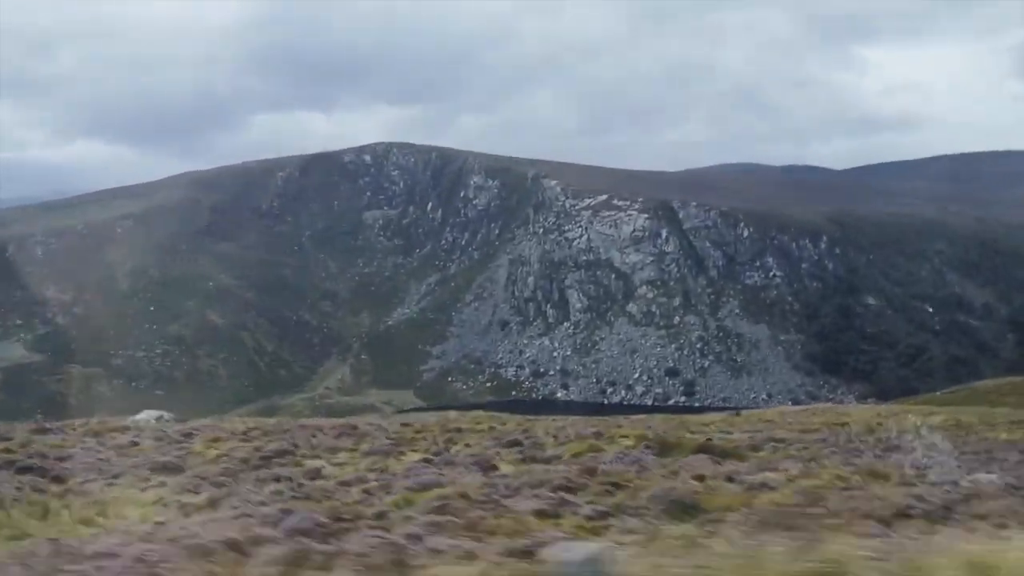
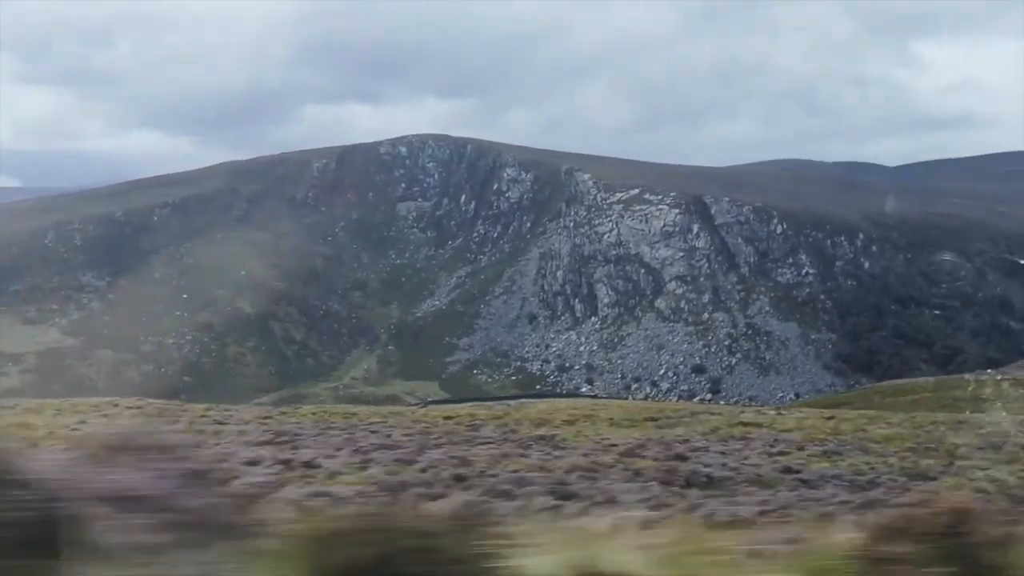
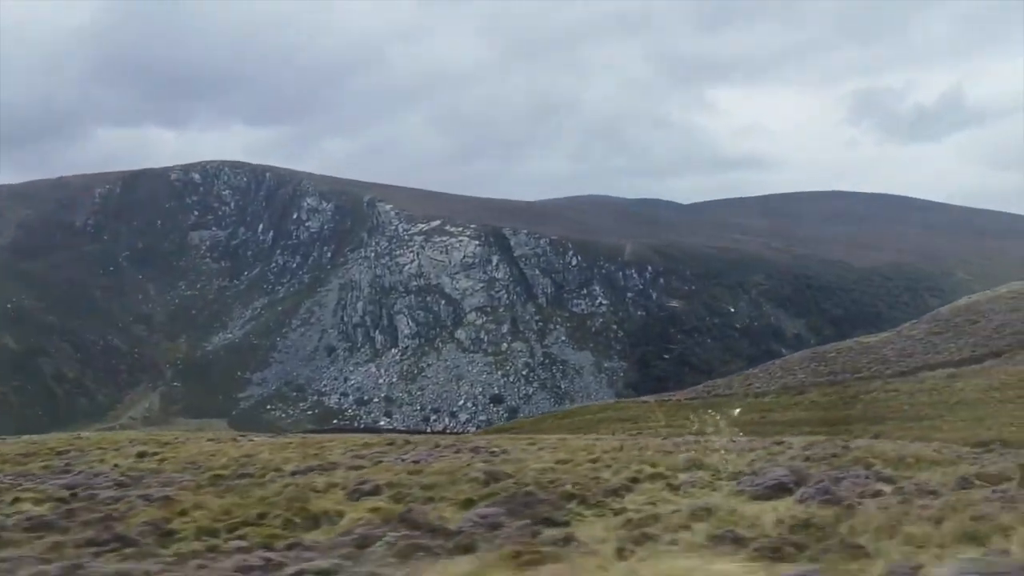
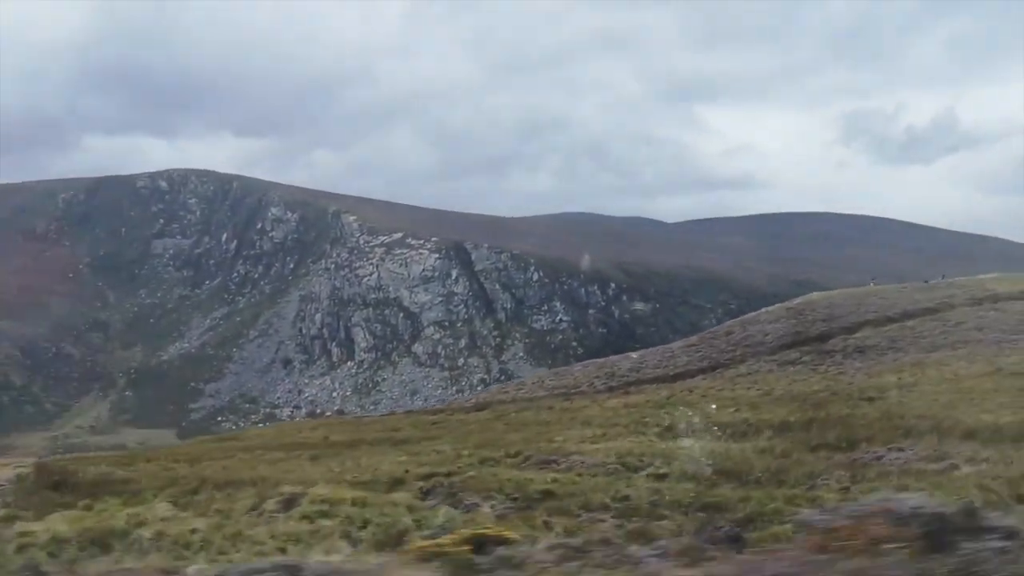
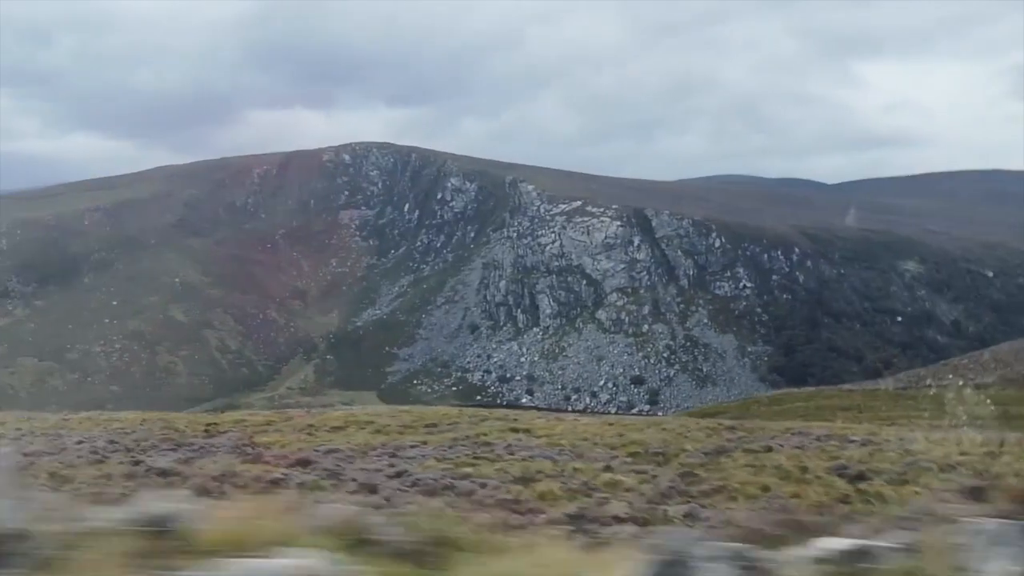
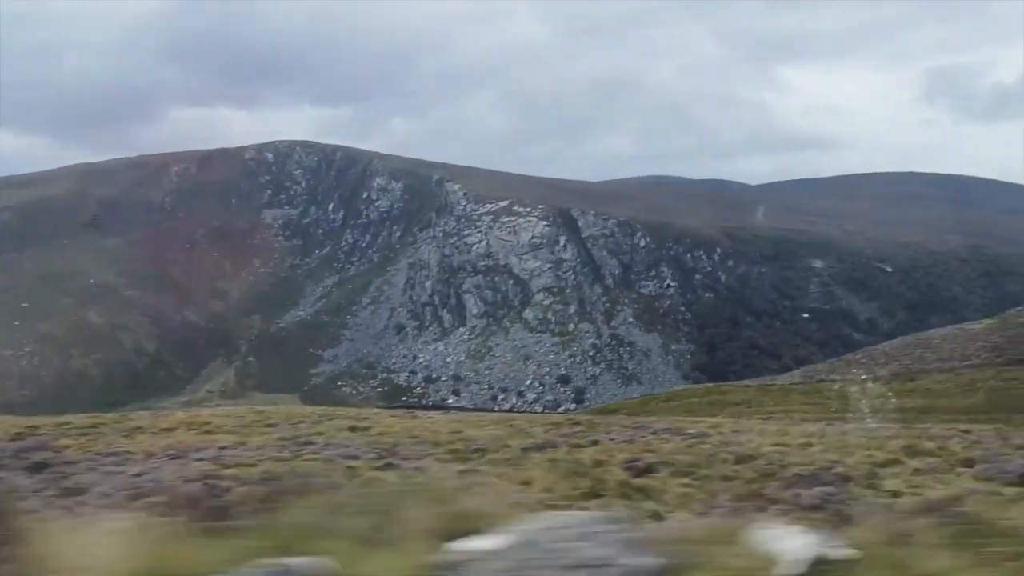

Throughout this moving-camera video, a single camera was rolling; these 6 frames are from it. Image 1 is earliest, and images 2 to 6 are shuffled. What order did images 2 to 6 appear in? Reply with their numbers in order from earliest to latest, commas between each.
2, 5, 6, 3, 4
